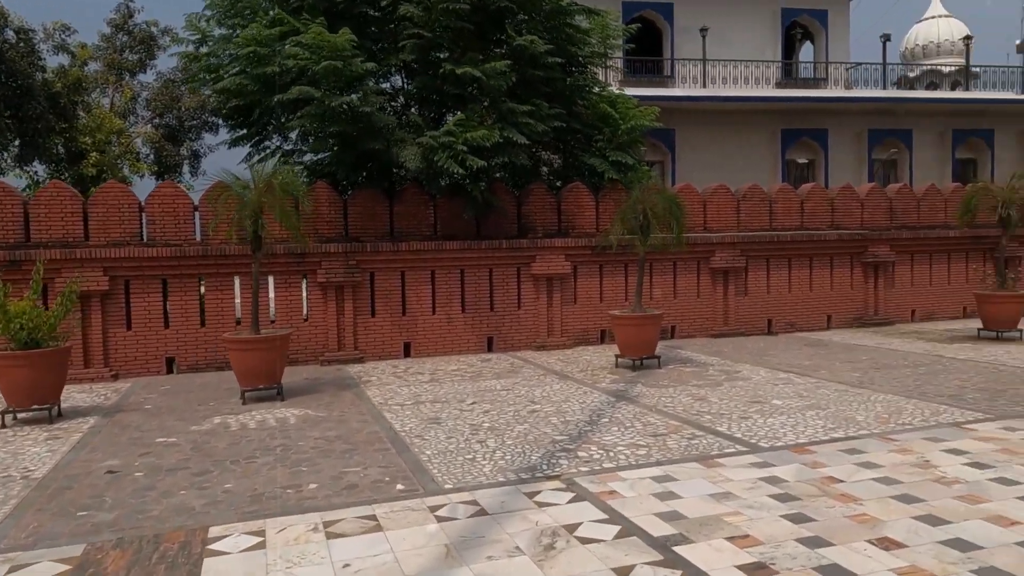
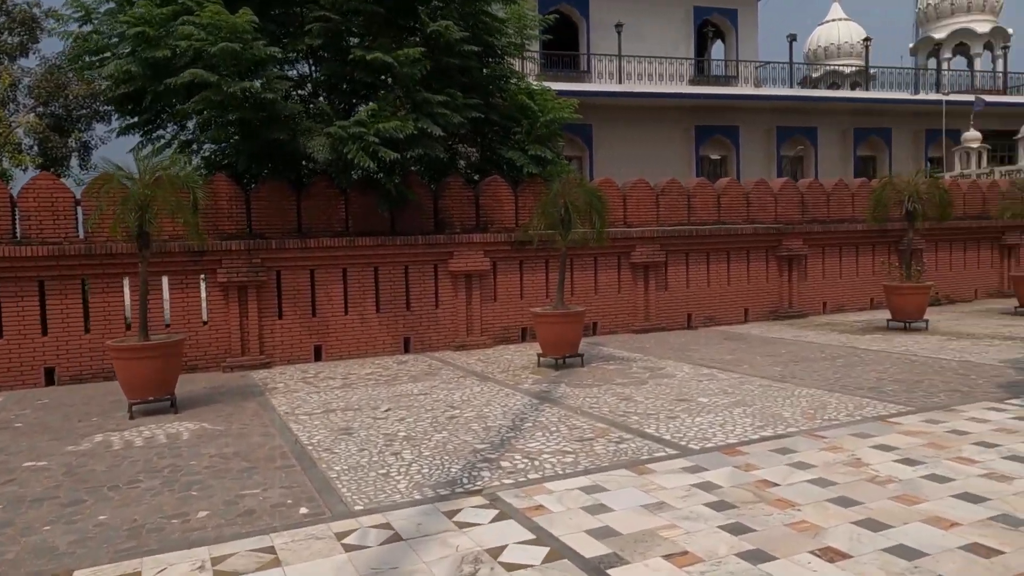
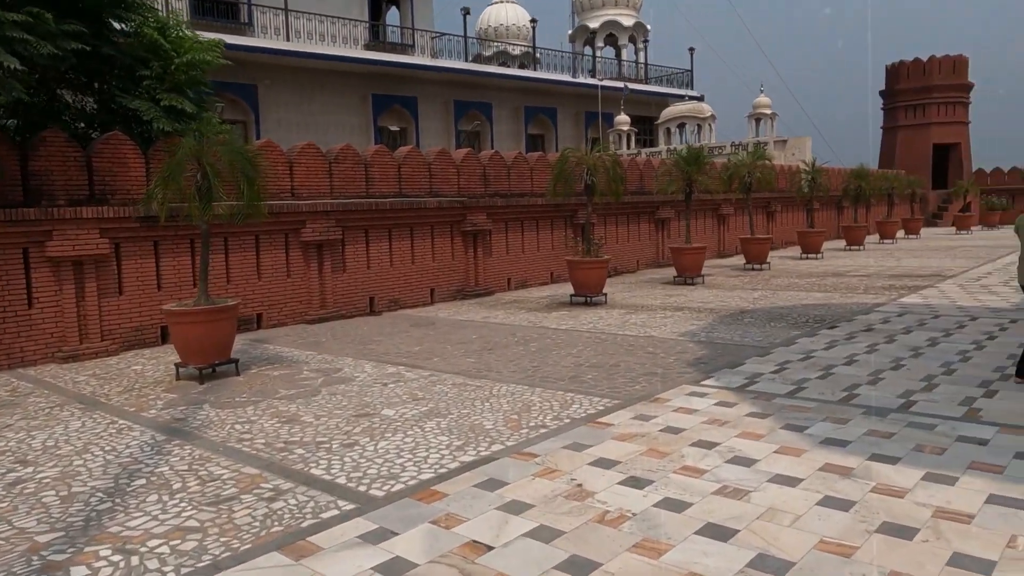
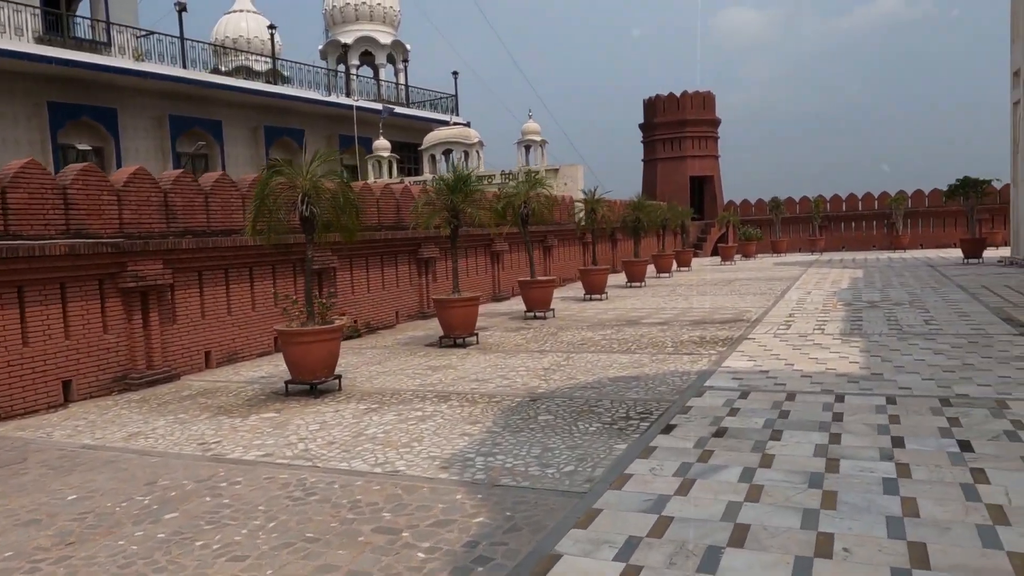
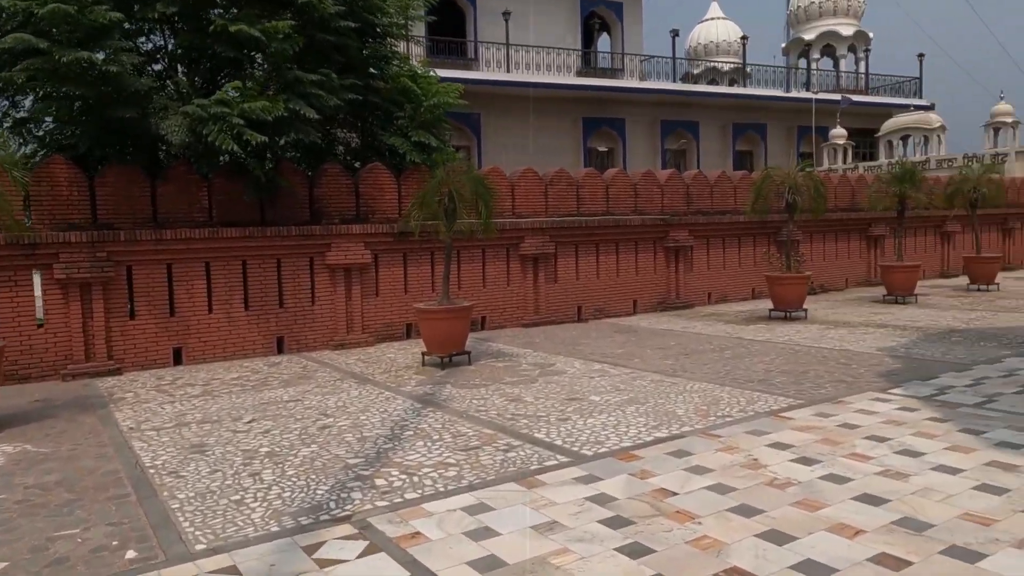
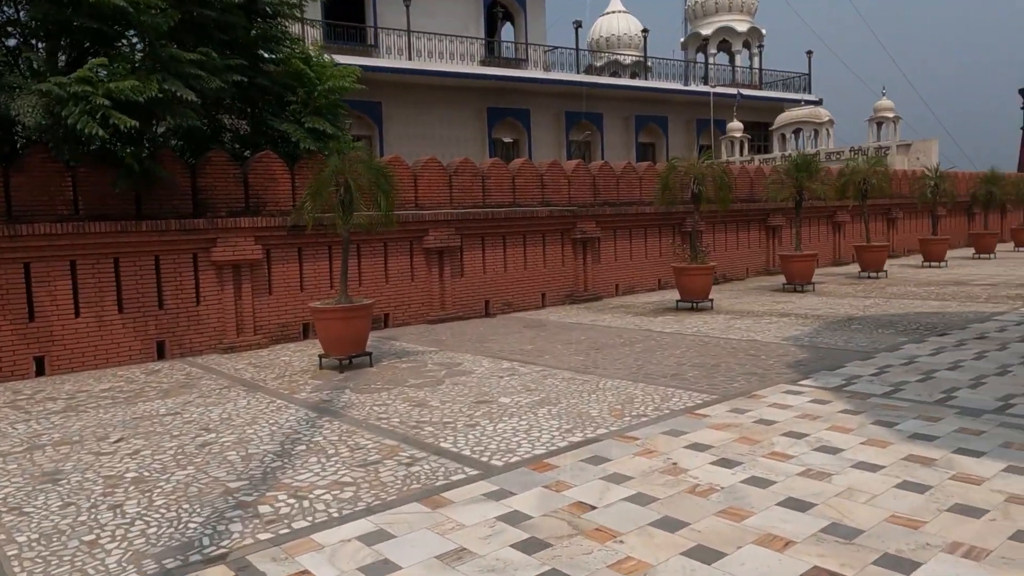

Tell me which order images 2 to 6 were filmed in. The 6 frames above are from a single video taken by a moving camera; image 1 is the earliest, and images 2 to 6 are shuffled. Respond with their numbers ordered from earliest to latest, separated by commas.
2, 5, 6, 3, 4
